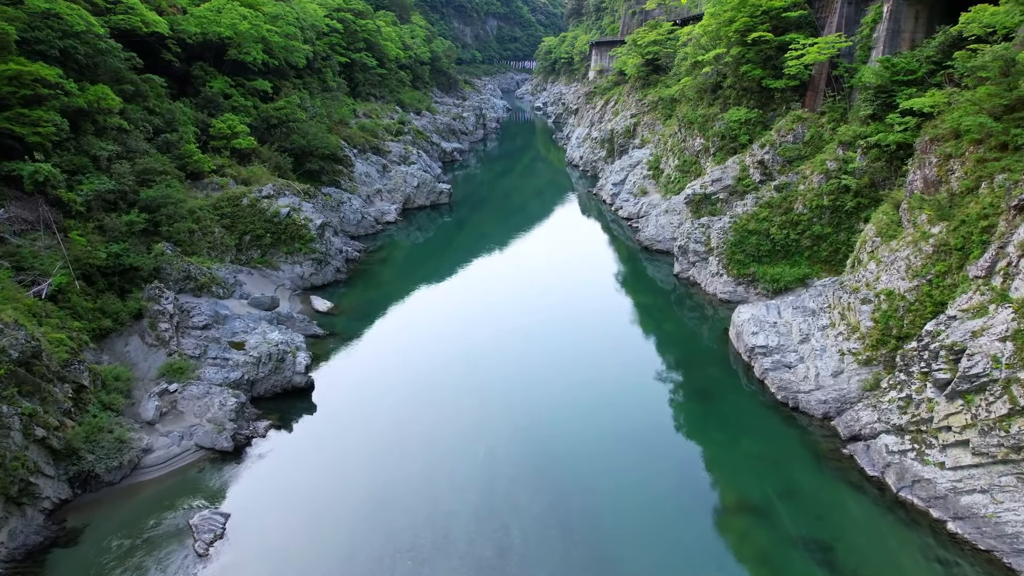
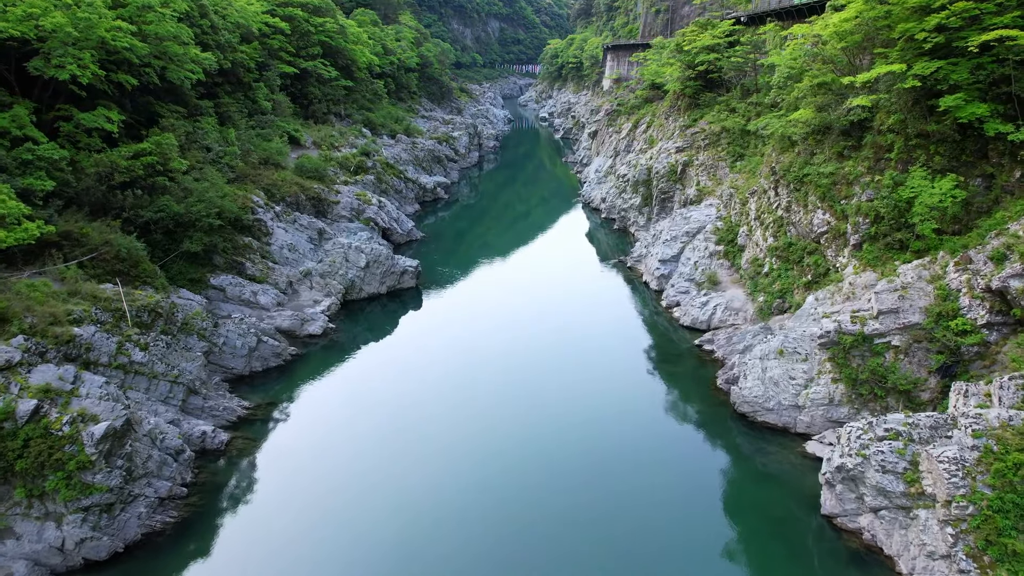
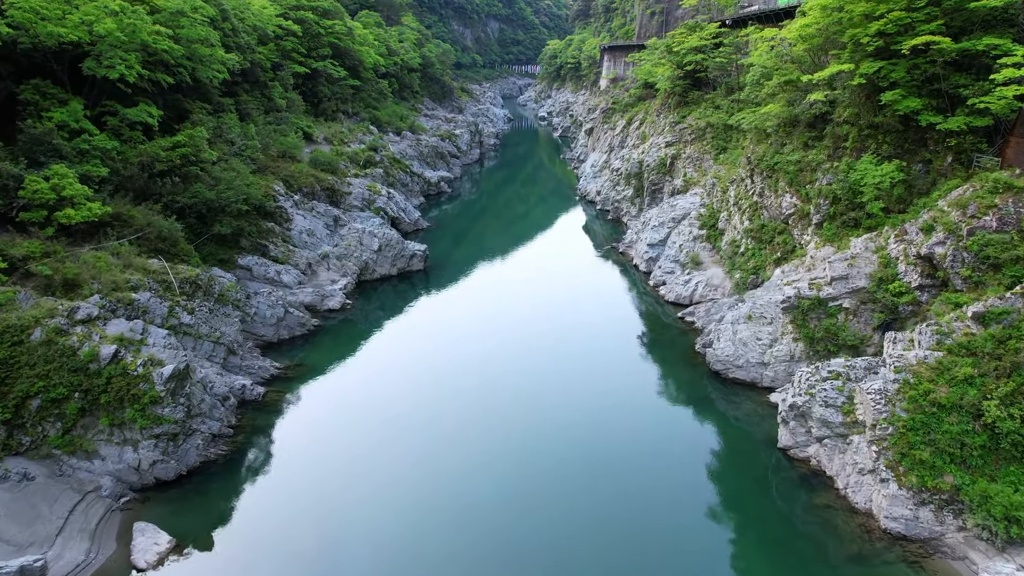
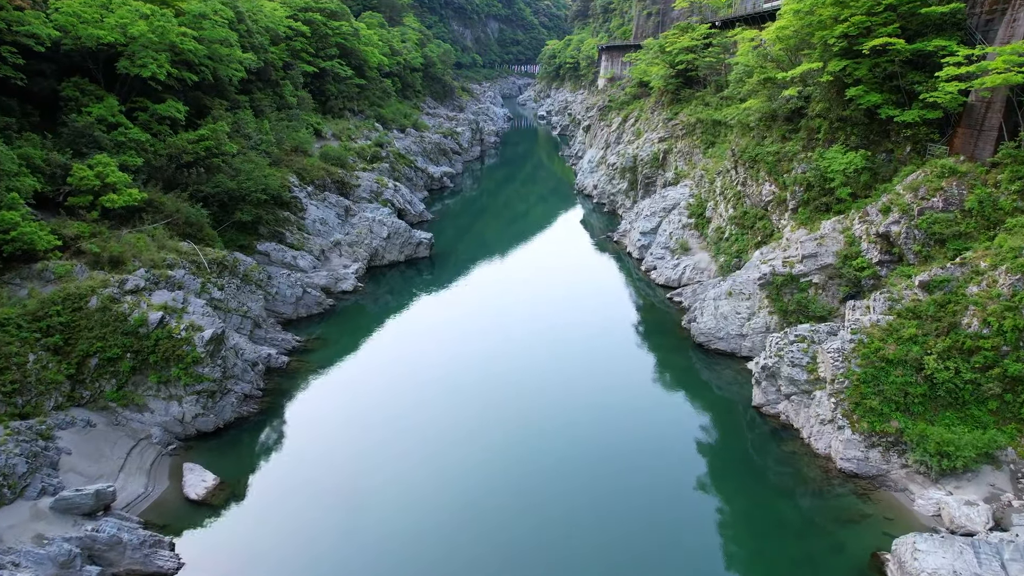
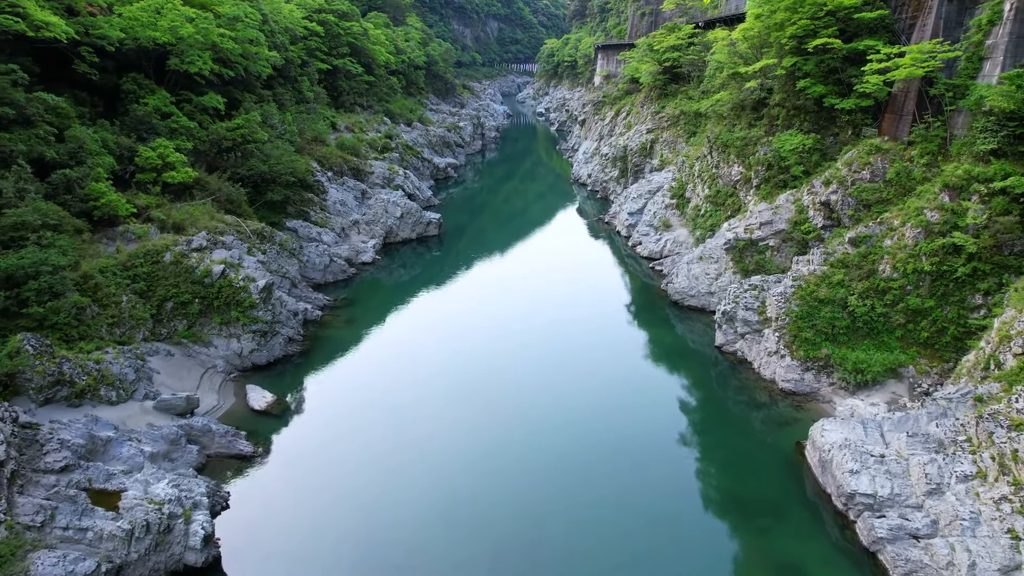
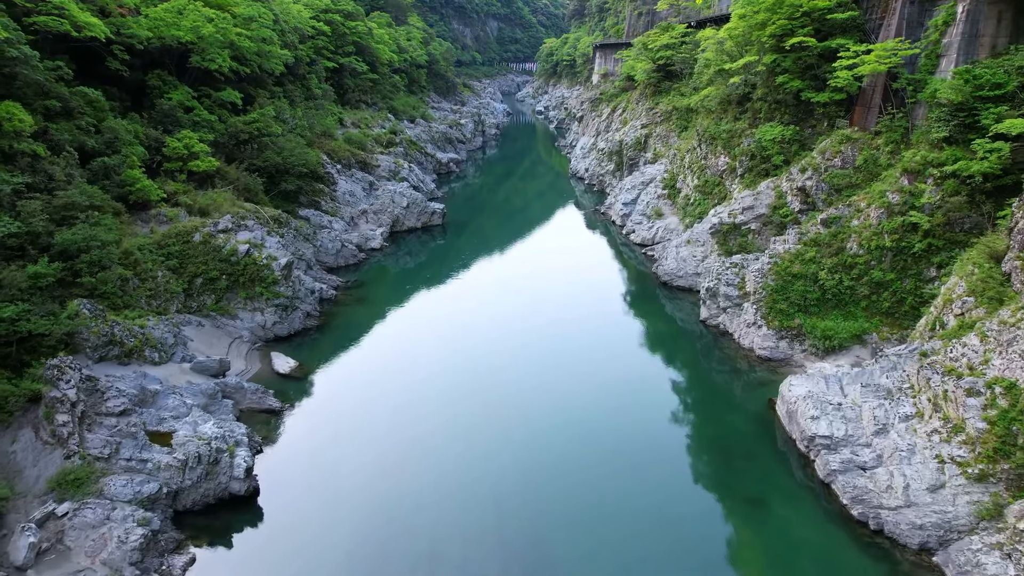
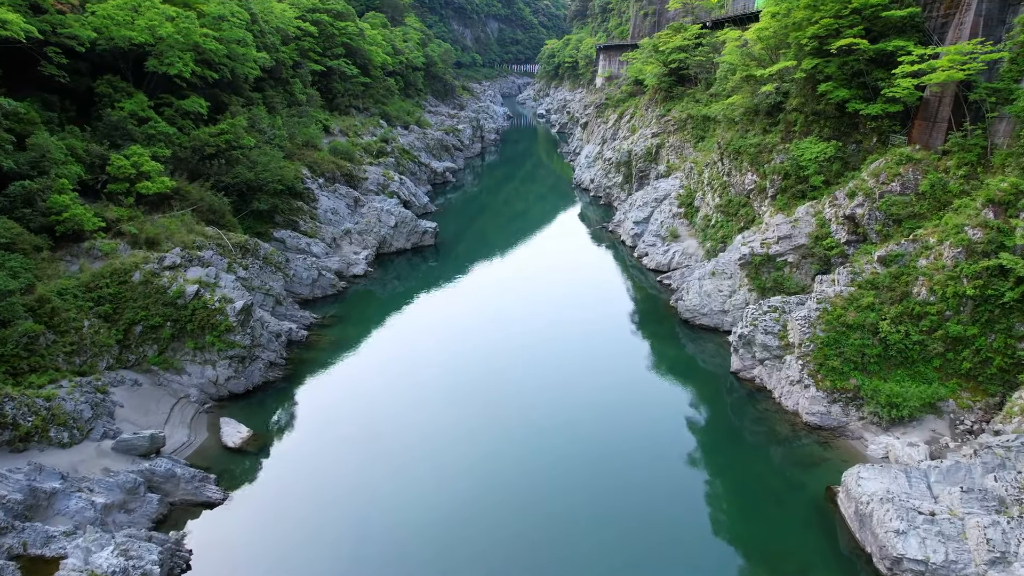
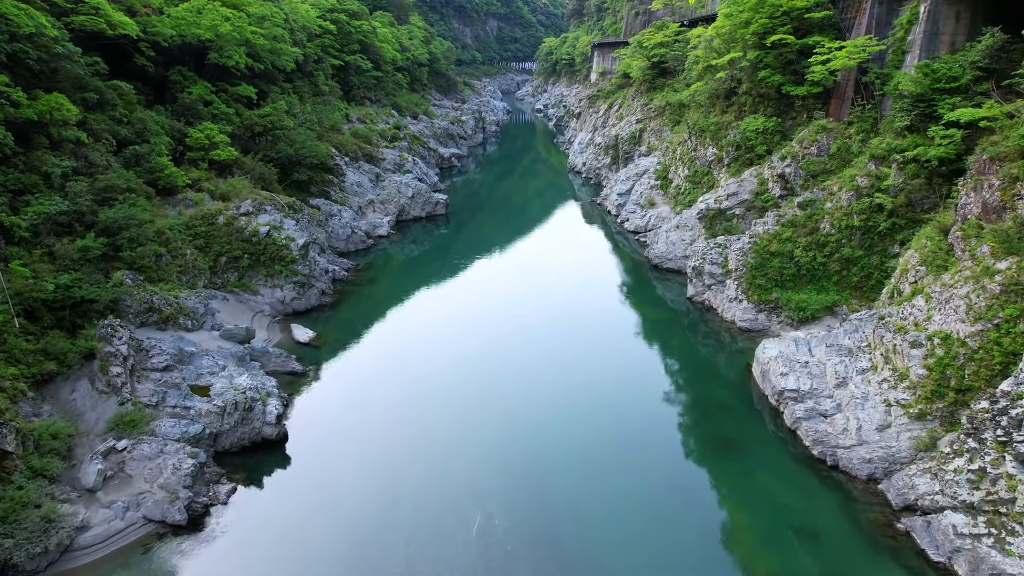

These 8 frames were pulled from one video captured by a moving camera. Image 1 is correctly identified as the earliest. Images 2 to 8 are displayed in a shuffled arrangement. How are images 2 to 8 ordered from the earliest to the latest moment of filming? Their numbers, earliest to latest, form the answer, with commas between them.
8, 6, 5, 7, 4, 3, 2
